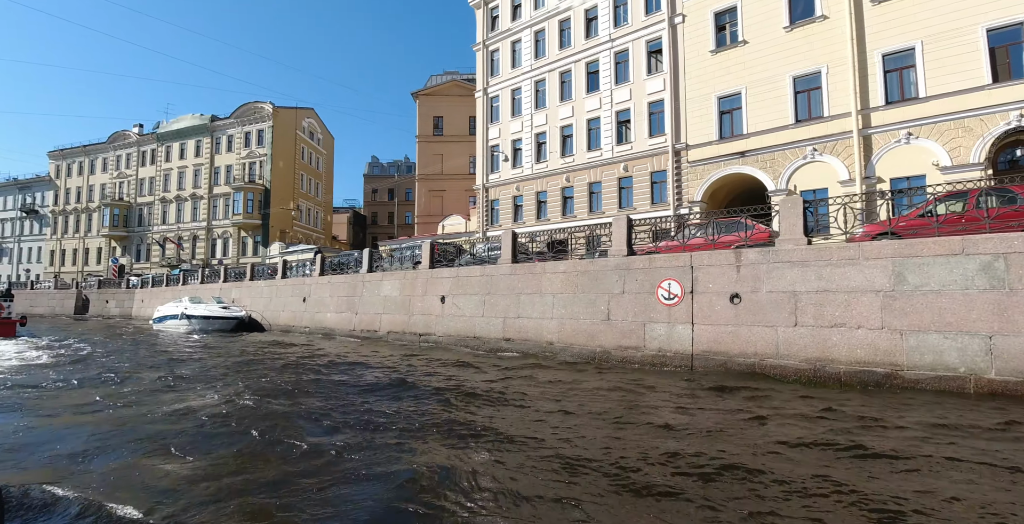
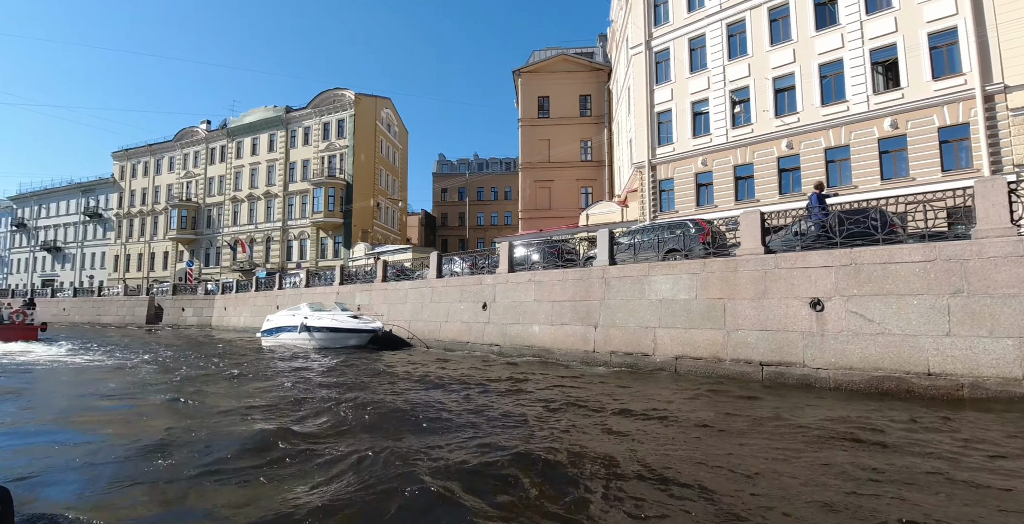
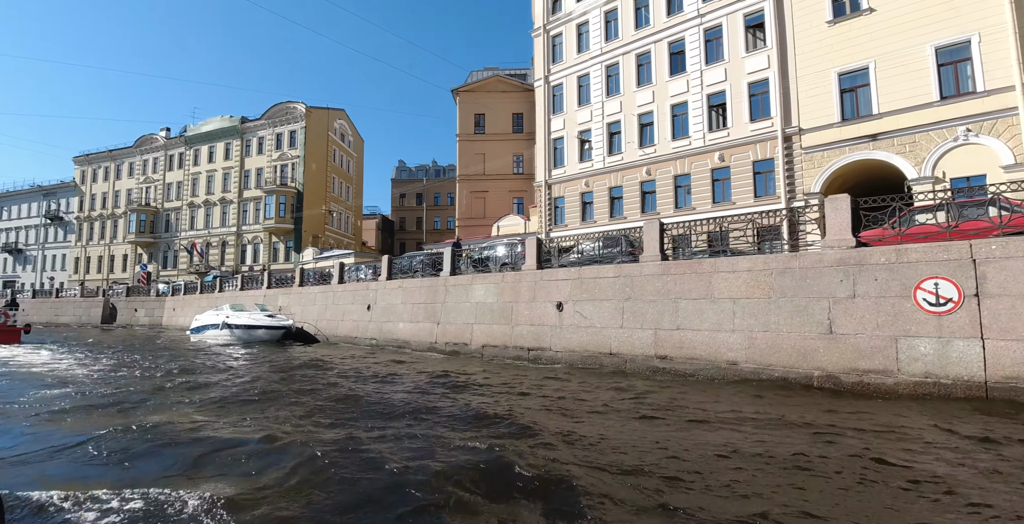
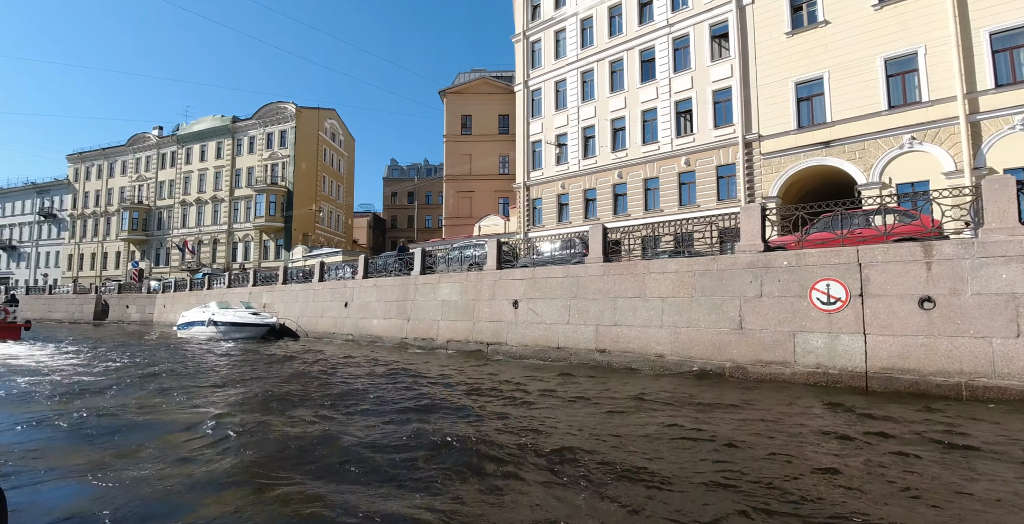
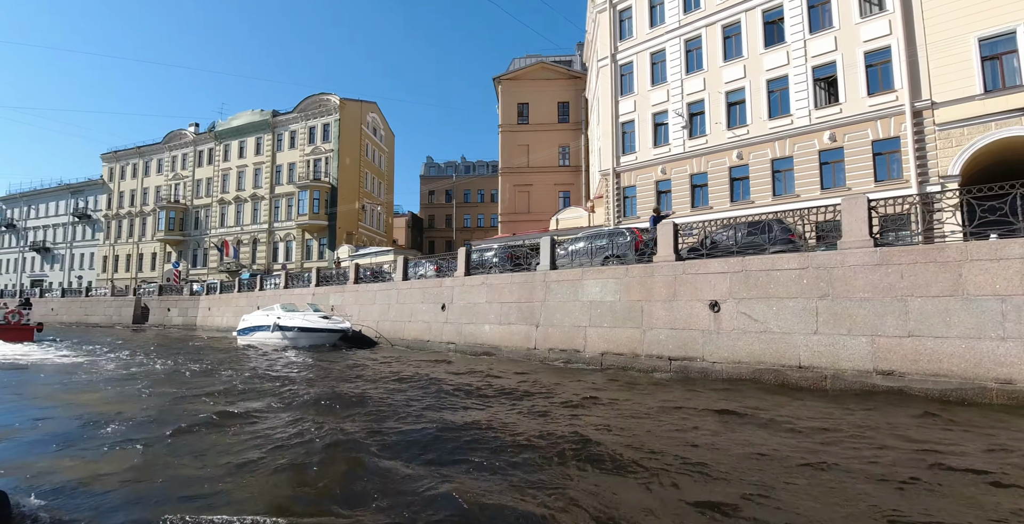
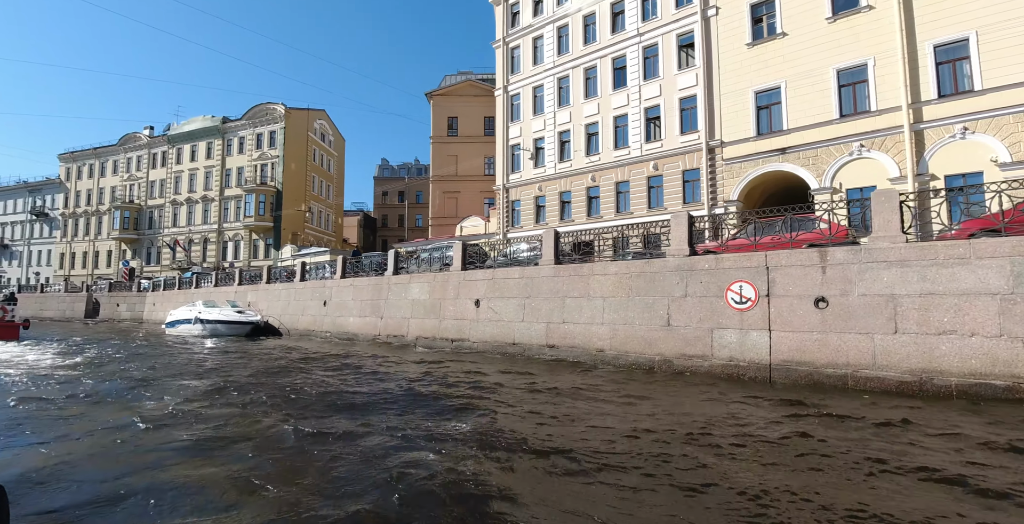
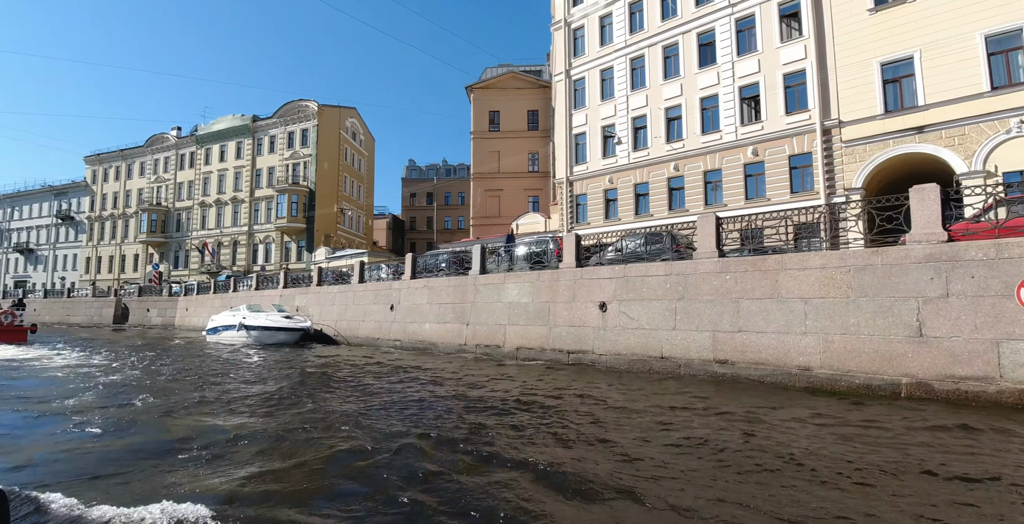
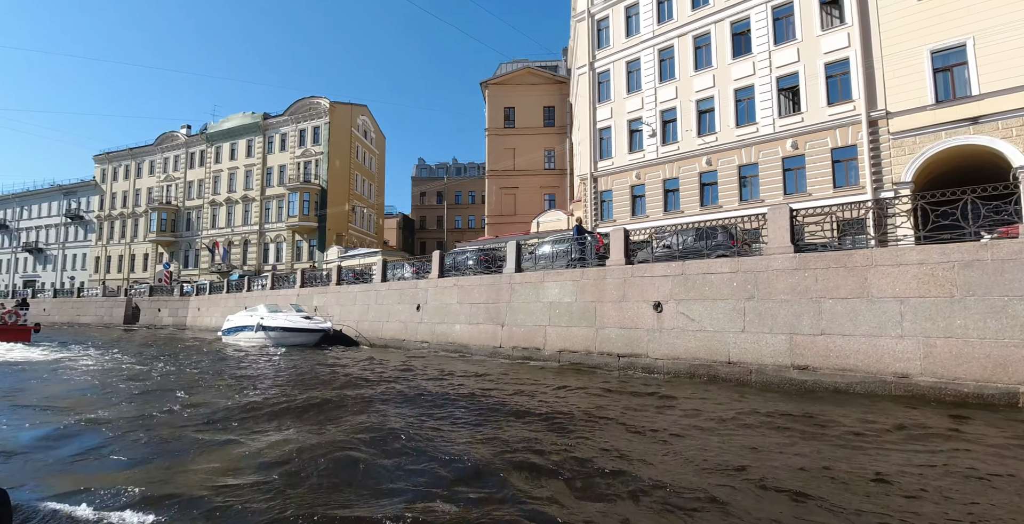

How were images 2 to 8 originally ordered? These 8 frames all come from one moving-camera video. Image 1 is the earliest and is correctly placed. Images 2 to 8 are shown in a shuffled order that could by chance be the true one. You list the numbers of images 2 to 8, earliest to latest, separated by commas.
6, 4, 3, 7, 8, 5, 2
